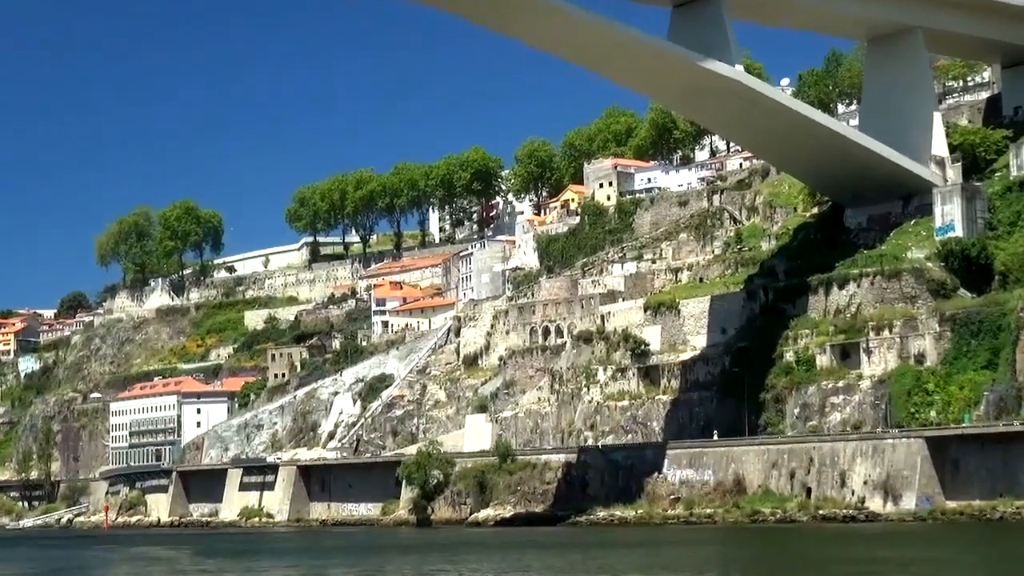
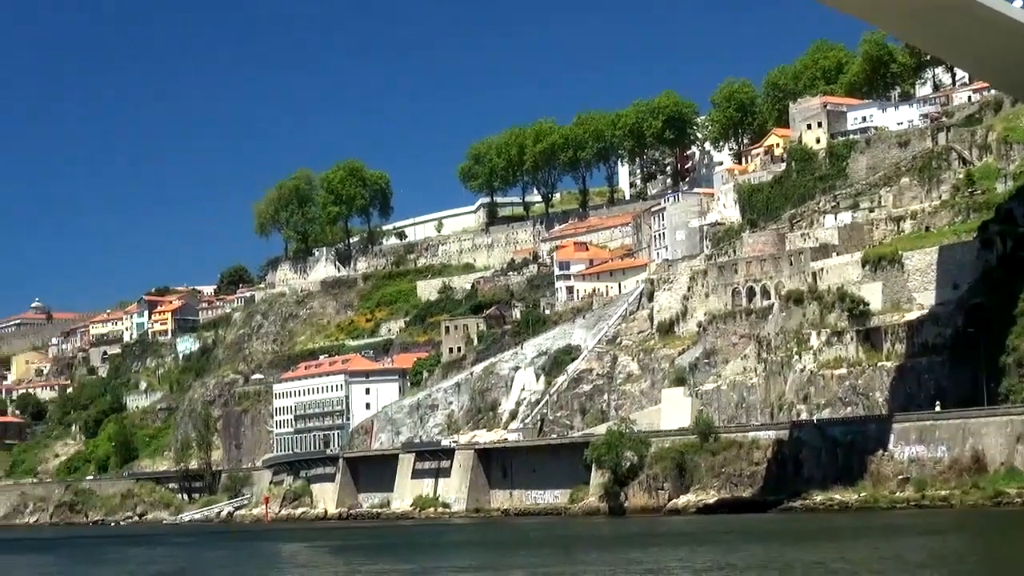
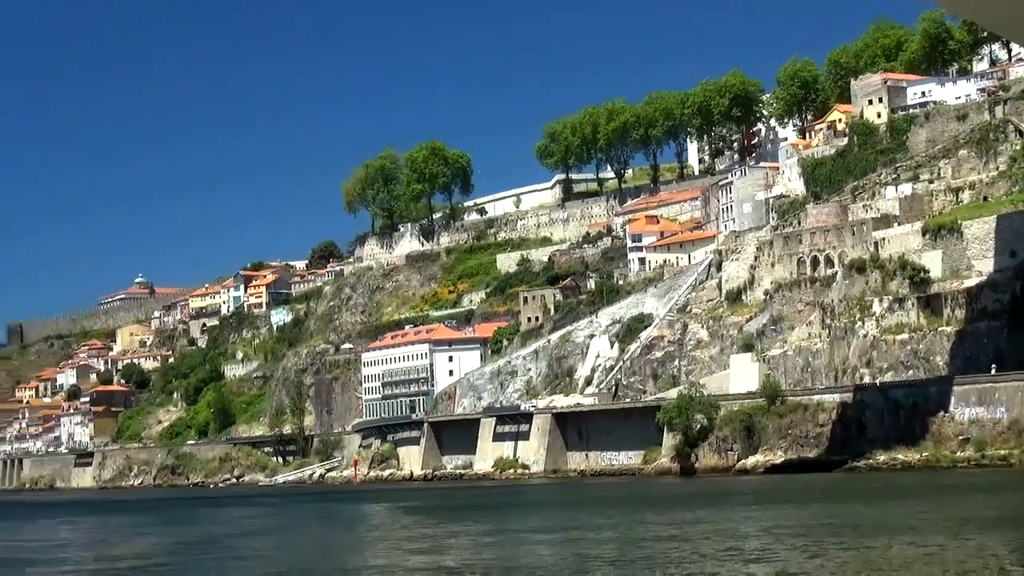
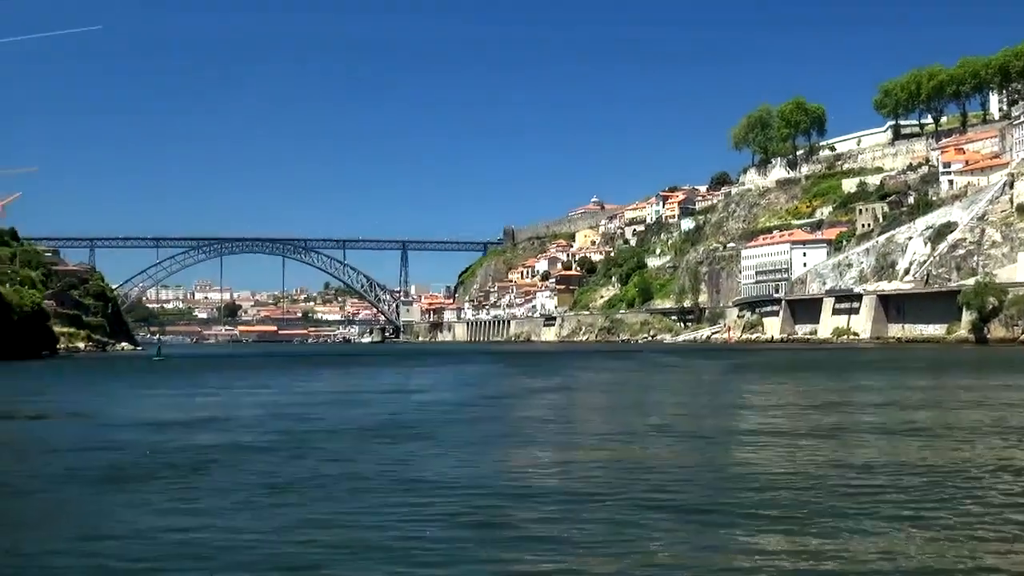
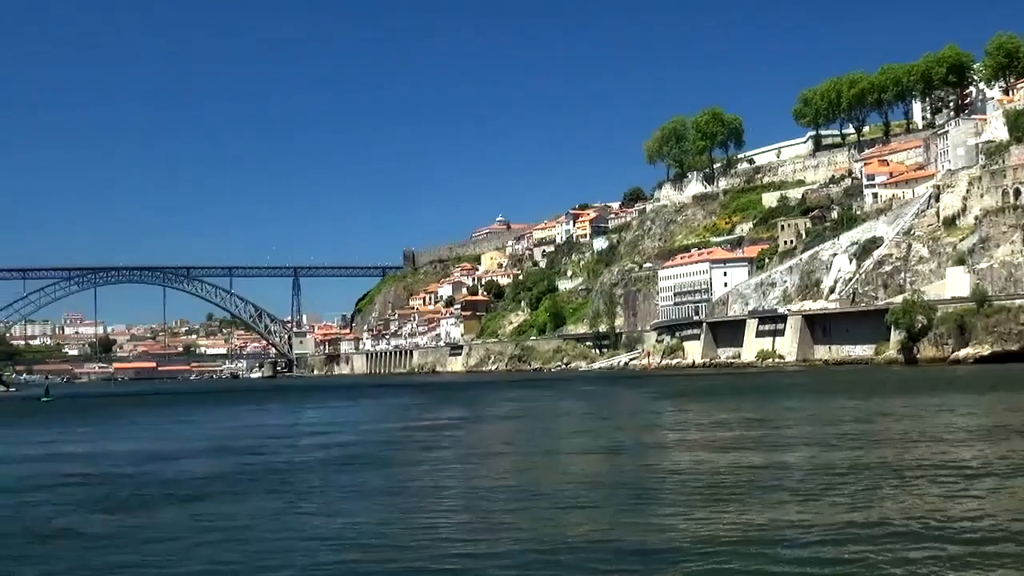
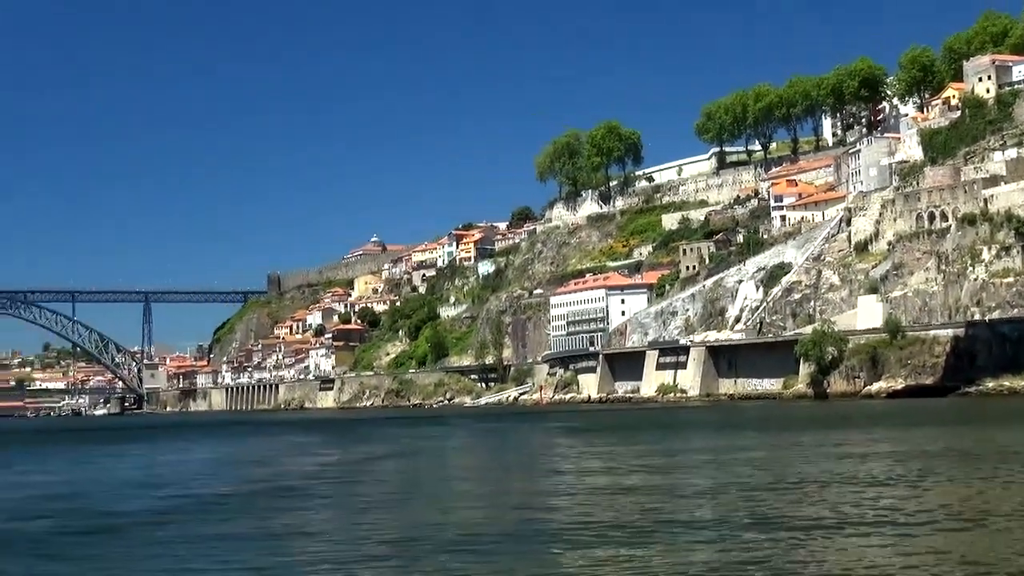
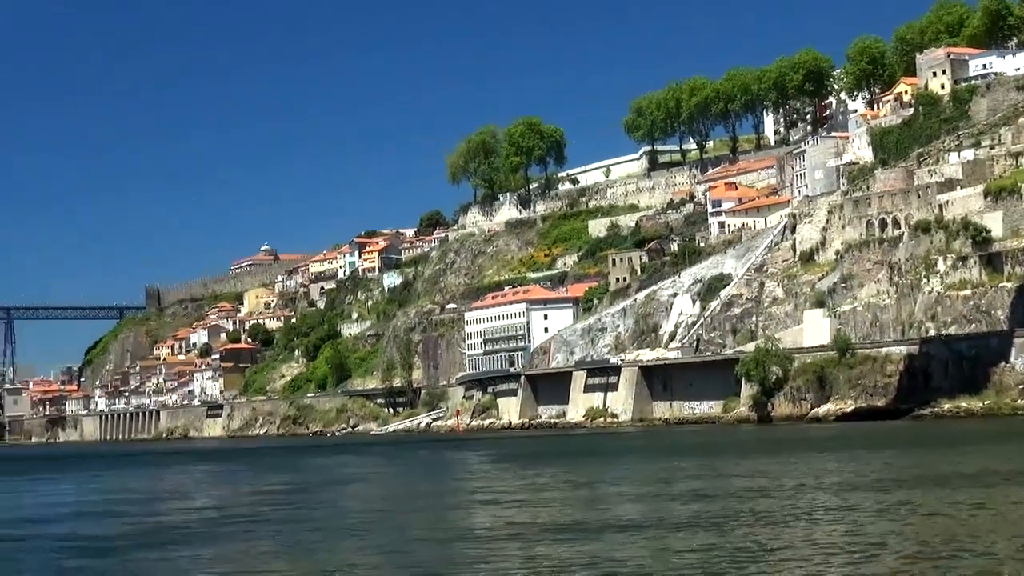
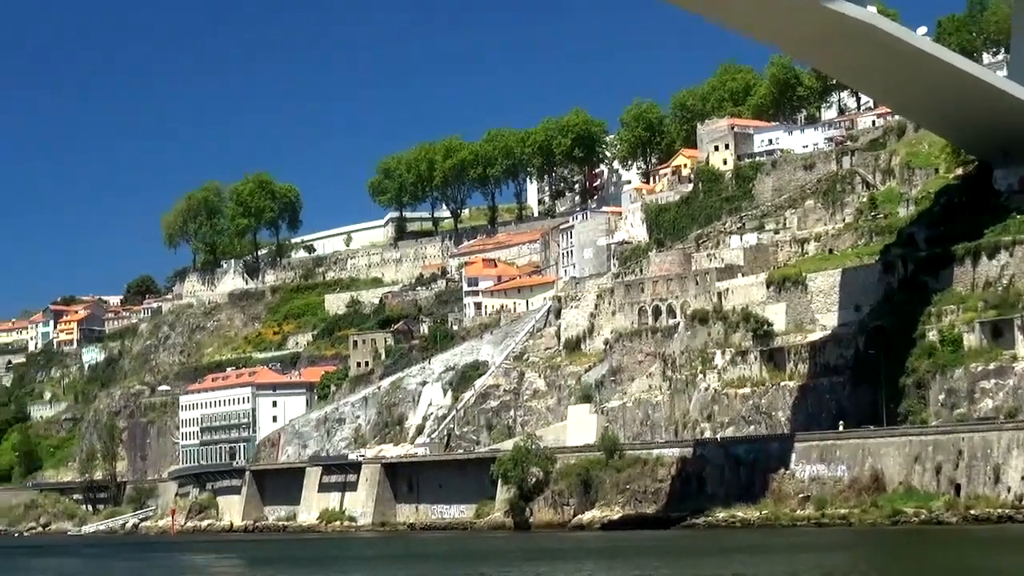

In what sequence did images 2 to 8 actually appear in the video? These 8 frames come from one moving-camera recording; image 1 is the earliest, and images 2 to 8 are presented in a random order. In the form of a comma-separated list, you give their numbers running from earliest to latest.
8, 2, 3, 7, 6, 5, 4
